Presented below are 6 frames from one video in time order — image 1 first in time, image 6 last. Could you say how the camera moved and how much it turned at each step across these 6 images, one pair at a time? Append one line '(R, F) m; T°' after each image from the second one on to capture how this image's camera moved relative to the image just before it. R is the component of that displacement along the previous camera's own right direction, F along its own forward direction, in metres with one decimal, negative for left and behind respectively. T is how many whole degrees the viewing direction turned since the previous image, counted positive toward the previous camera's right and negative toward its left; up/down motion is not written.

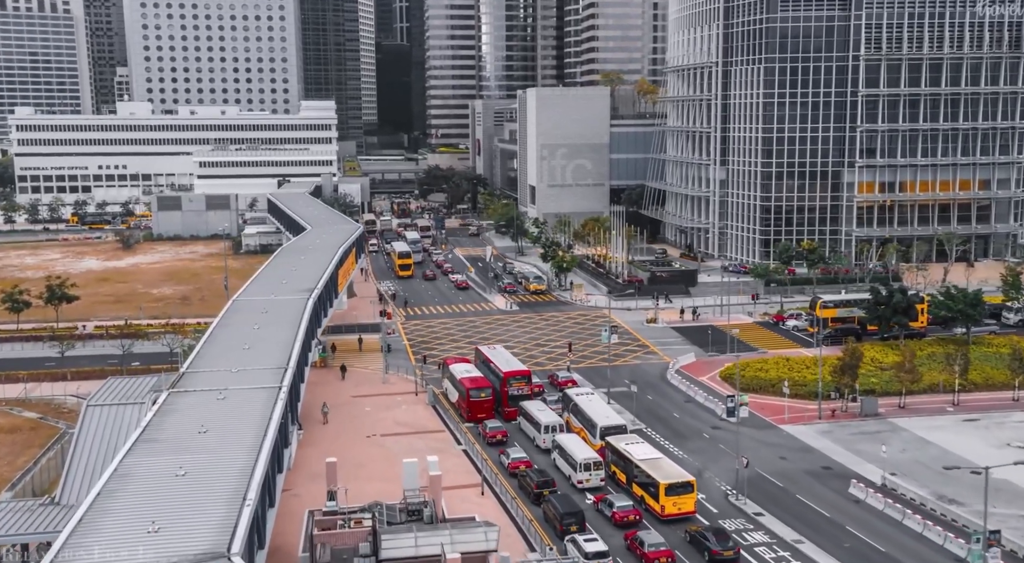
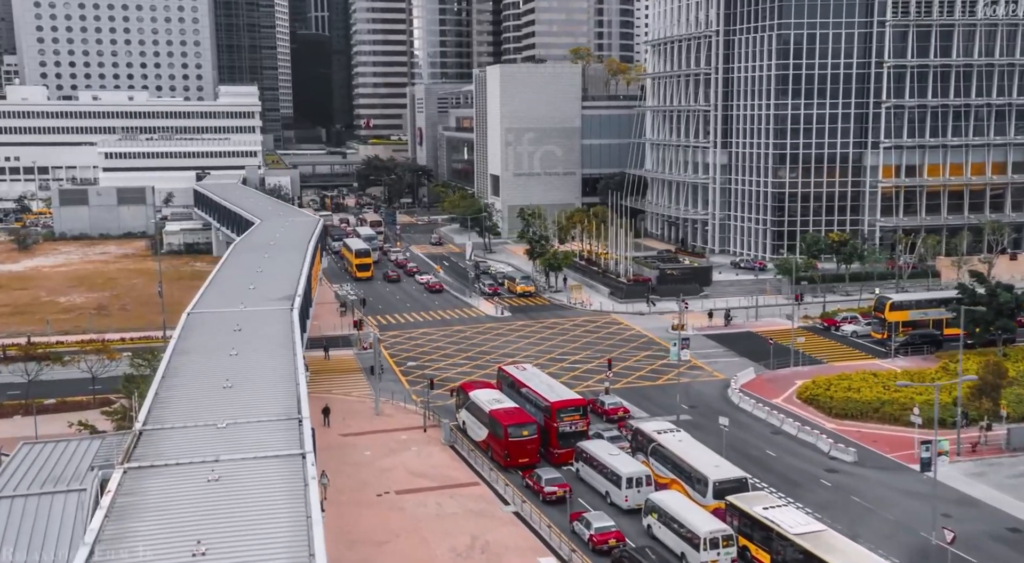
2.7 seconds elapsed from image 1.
(-7.2, +16.6) m; +5°
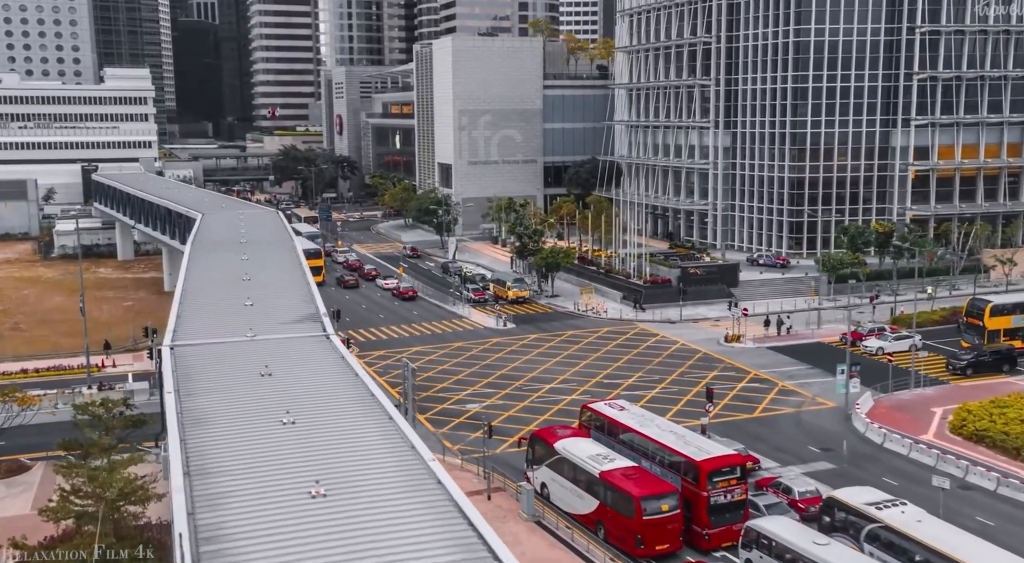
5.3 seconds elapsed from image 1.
(-8.8, +16.5) m; +7°
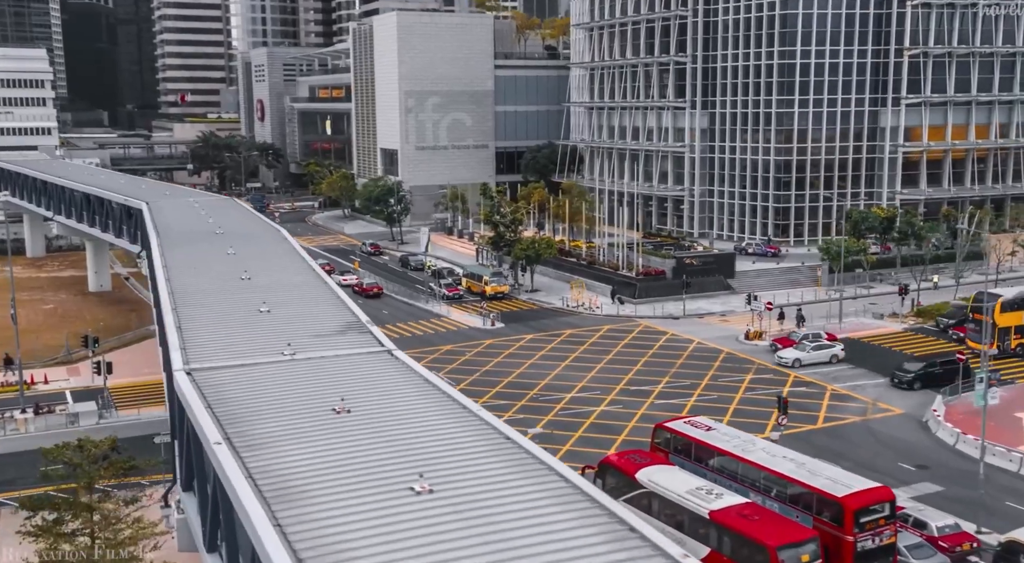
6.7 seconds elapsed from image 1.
(-5.6, +8.0) m; +6°
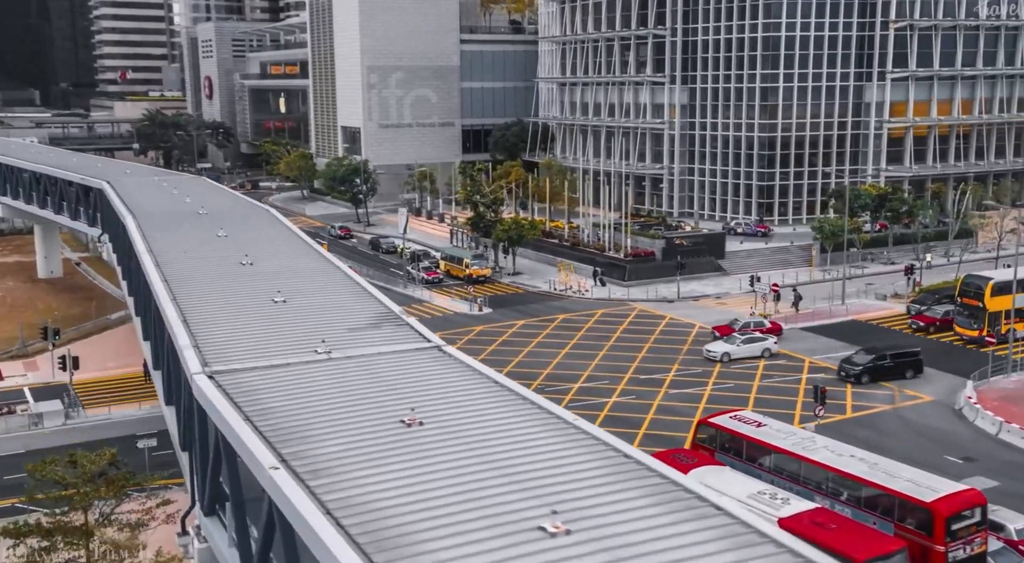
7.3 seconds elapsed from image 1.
(-2.8, +3.6) m; +3°
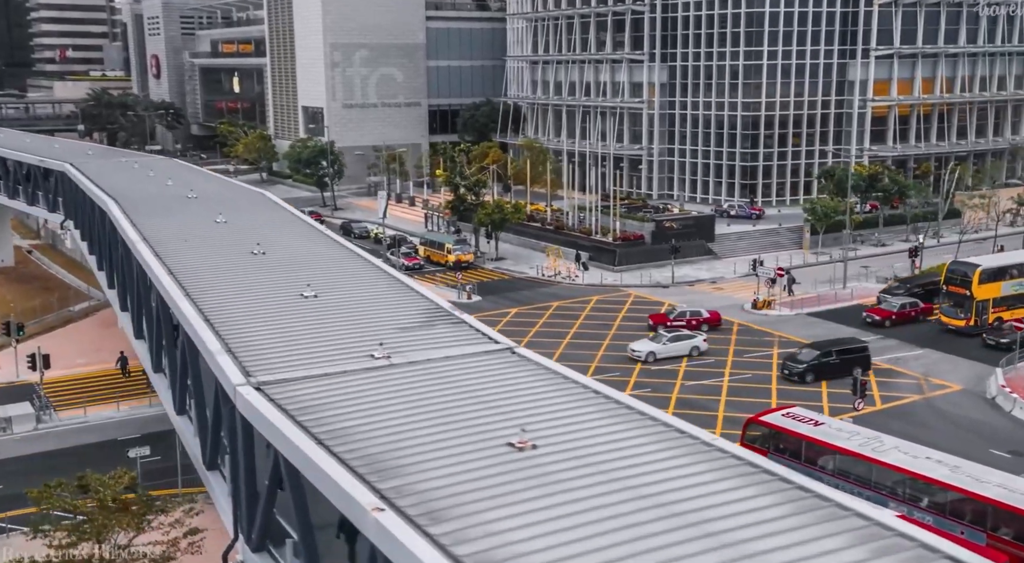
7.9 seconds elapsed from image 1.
(-2.7, +3.0) m; +3°
